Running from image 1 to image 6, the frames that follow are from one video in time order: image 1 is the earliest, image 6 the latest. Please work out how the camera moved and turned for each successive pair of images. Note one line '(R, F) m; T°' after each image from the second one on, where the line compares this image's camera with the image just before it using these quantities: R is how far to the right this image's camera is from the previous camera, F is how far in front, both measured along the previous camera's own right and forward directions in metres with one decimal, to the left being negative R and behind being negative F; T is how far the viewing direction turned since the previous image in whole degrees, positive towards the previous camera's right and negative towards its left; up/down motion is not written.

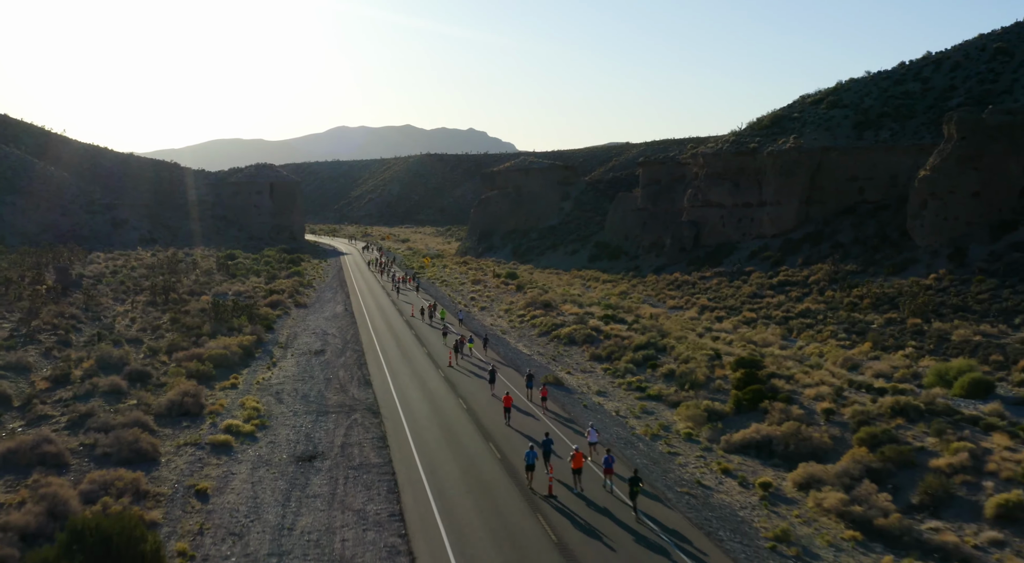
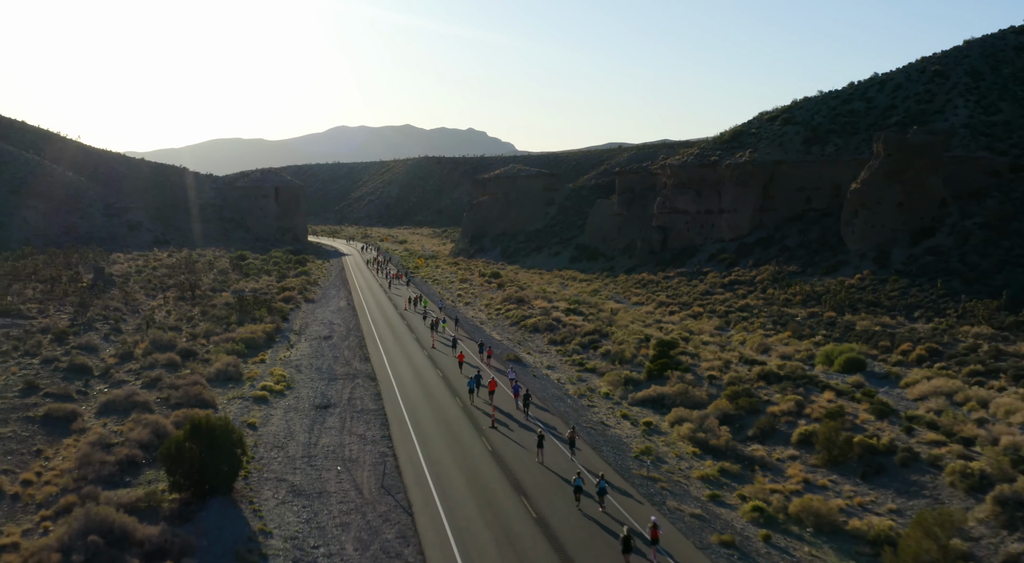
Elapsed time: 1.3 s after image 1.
(+1.2, -5.6) m; 0°
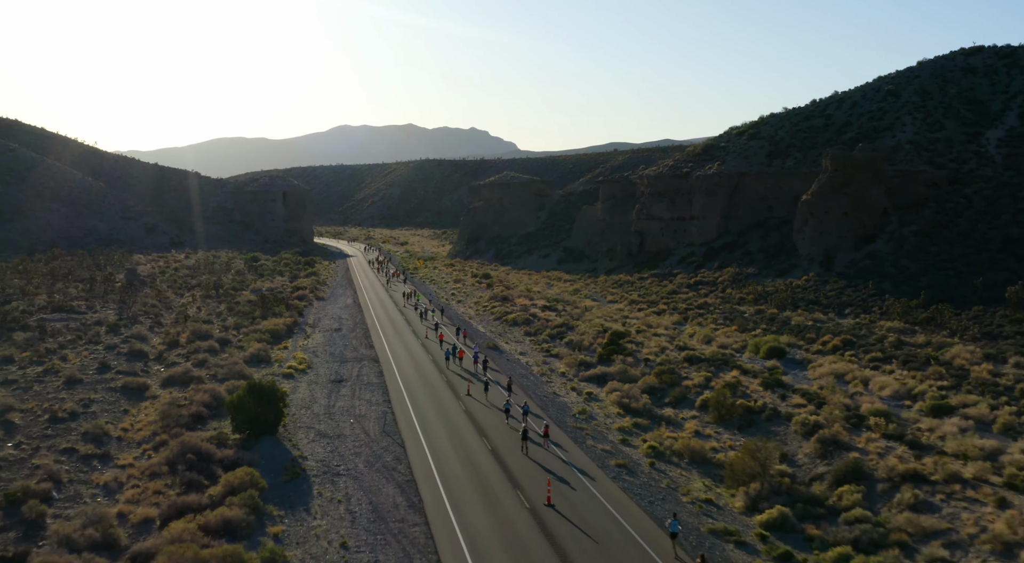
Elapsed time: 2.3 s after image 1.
(+1.1, -5.6) m; 0°
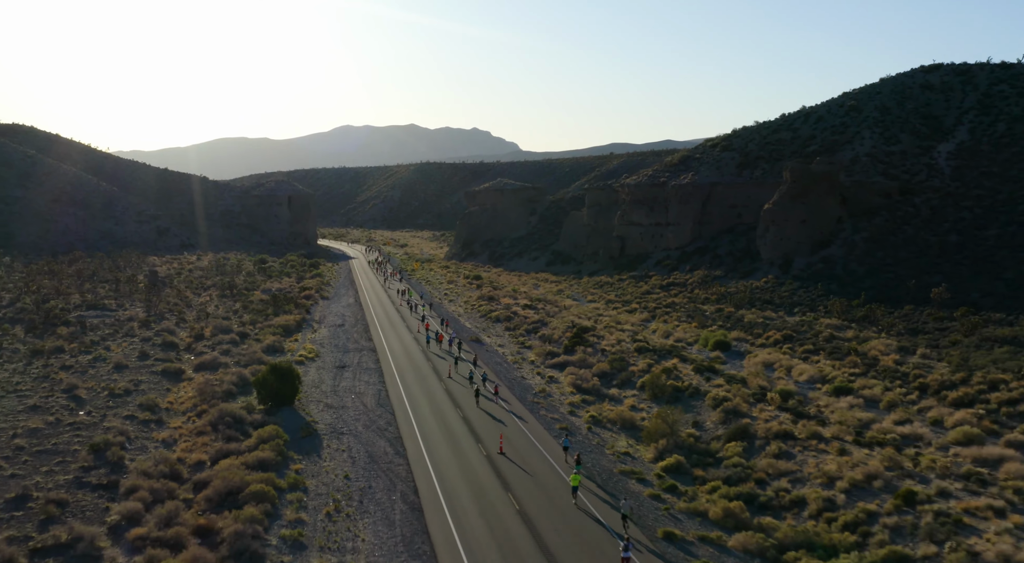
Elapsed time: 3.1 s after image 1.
(+1.2, -5.0) m; 0°
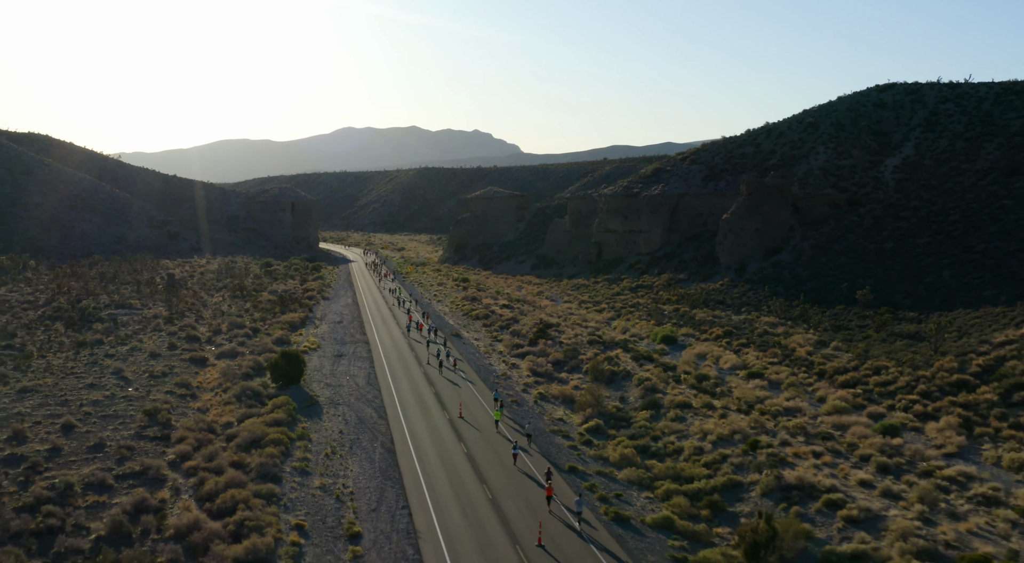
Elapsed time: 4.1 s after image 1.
(+1.7, -6.0) m; 0°
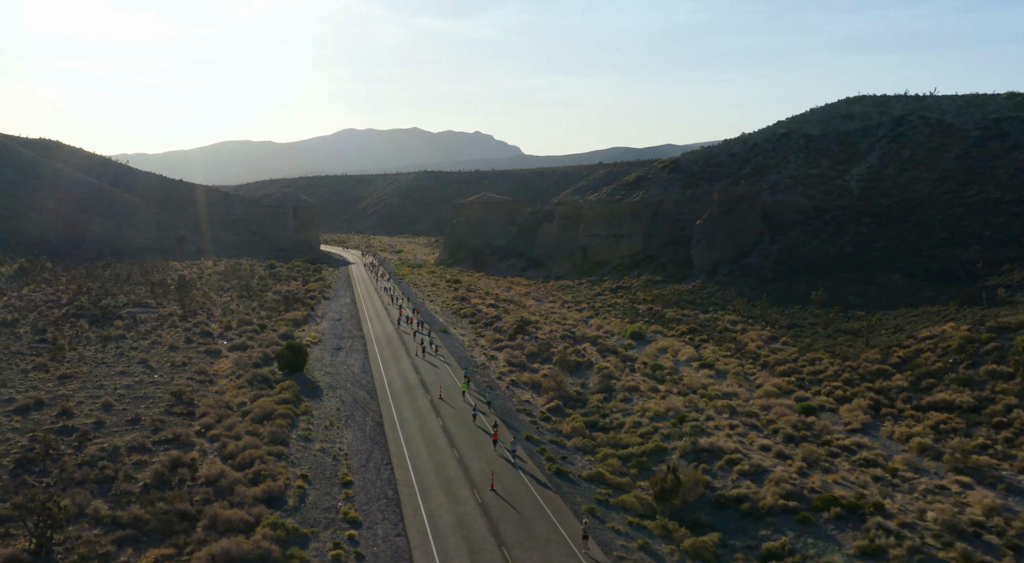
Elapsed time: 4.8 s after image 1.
(+1.3, -4.5) m; 0°
